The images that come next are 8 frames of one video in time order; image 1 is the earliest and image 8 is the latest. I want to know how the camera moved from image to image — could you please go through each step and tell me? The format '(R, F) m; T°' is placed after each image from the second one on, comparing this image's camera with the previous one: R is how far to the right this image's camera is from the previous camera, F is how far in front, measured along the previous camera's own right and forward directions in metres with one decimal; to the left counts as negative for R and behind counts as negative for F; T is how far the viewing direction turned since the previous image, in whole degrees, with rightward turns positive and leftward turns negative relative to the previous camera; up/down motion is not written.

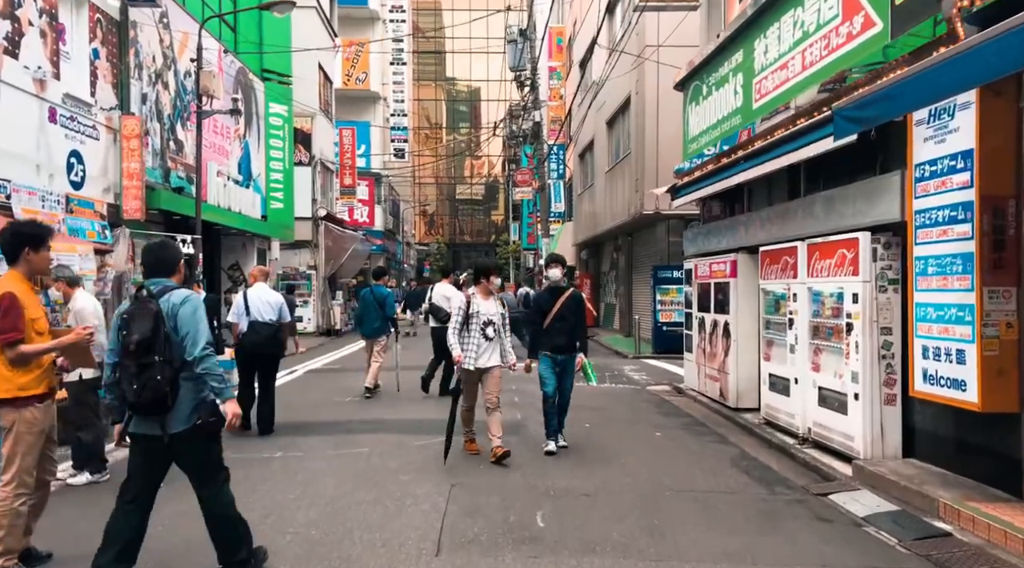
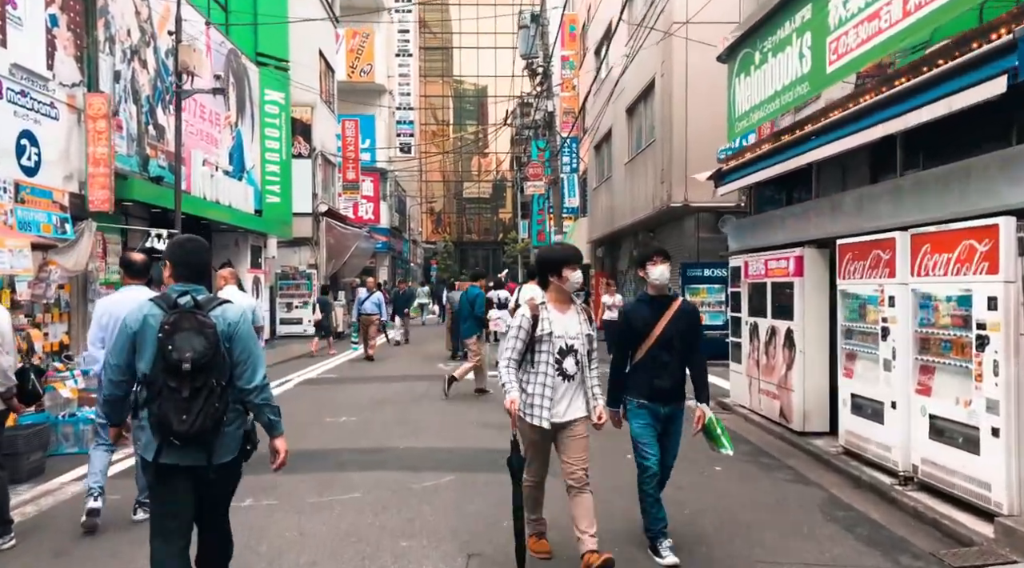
(-0.2, +1.6) m; 0°
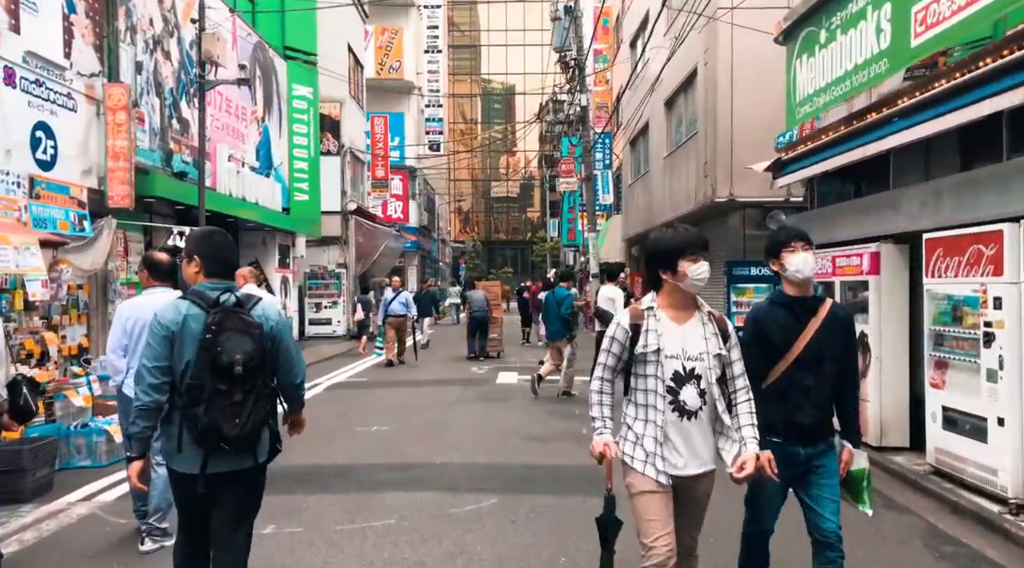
(-0.2, +0.7) m; -2°
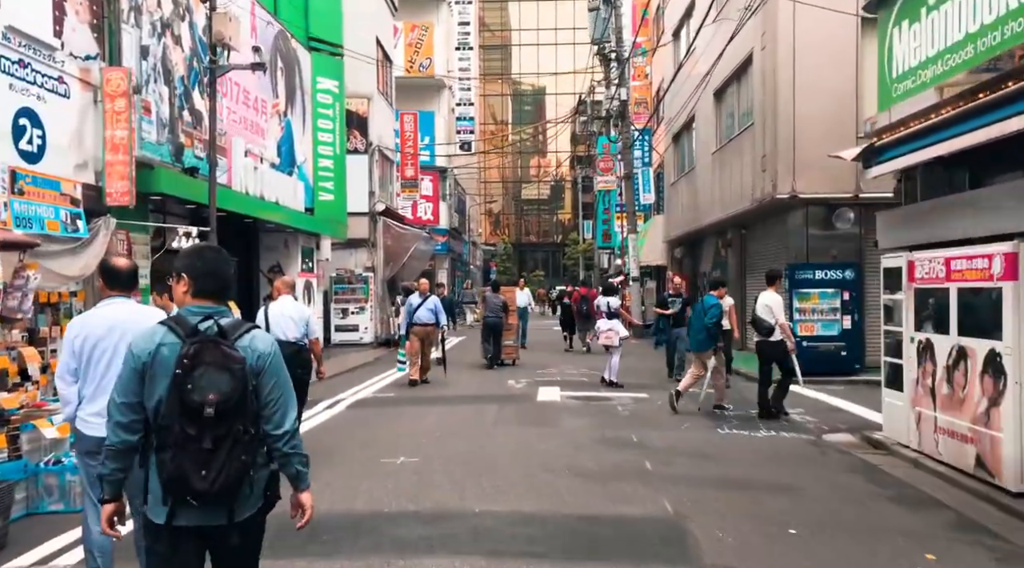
(-0.2, +1.3) m; -2°
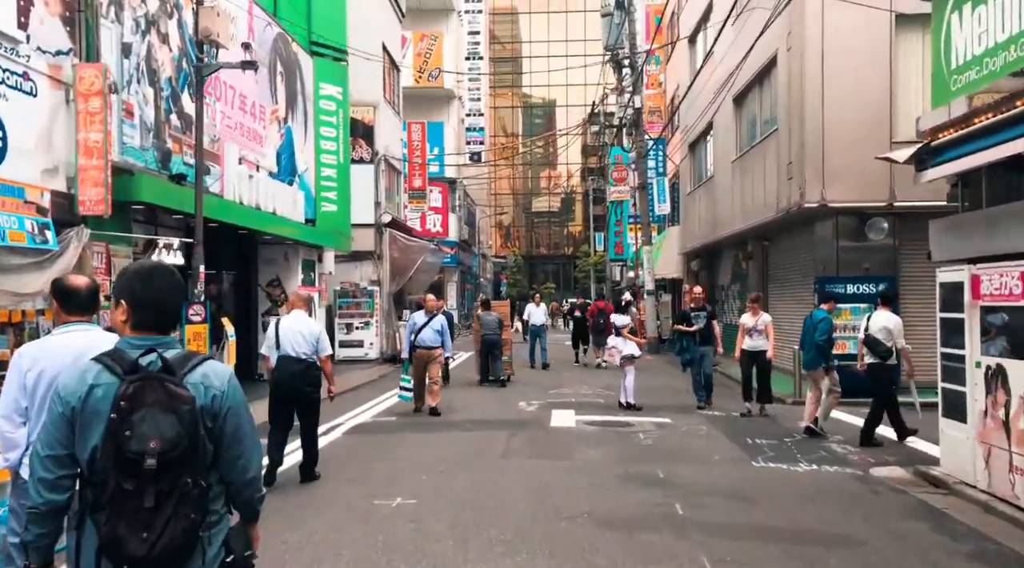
(0.0, +0.9) m; -1°
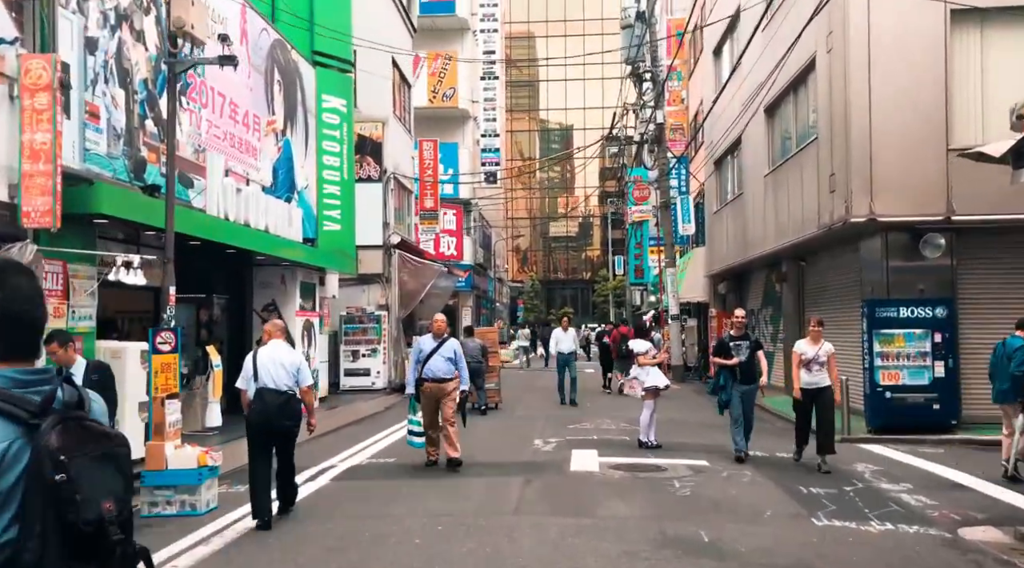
(0.0, +1.3) m; -1°
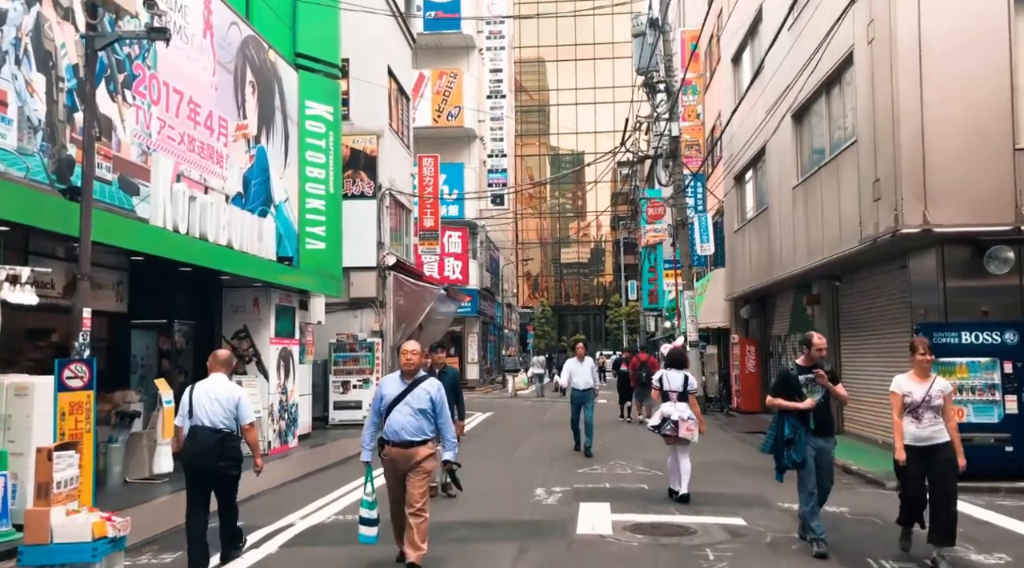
(+0.2, +1.7) m; -1°
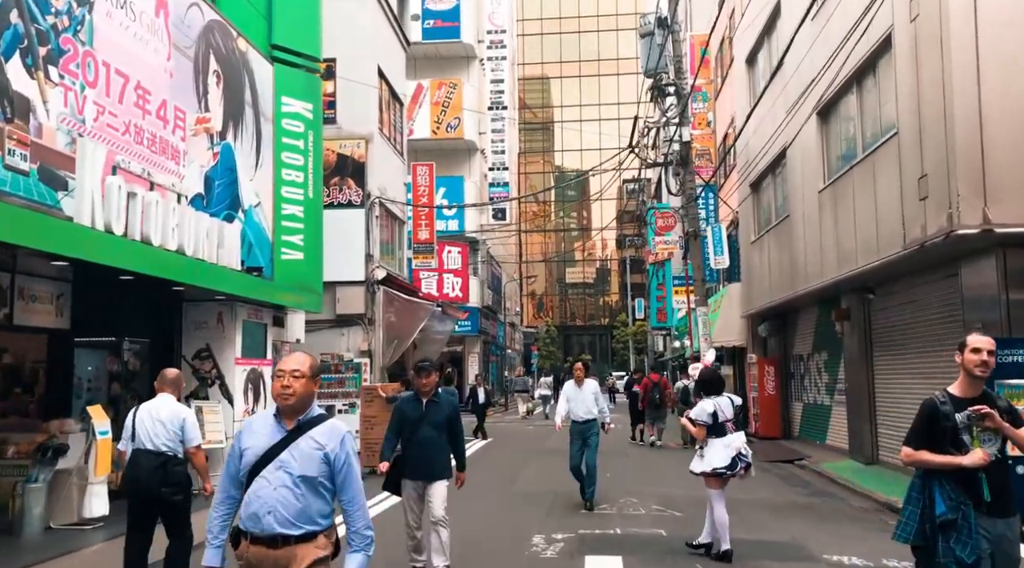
(+0.1, +1.5) m; 0°
